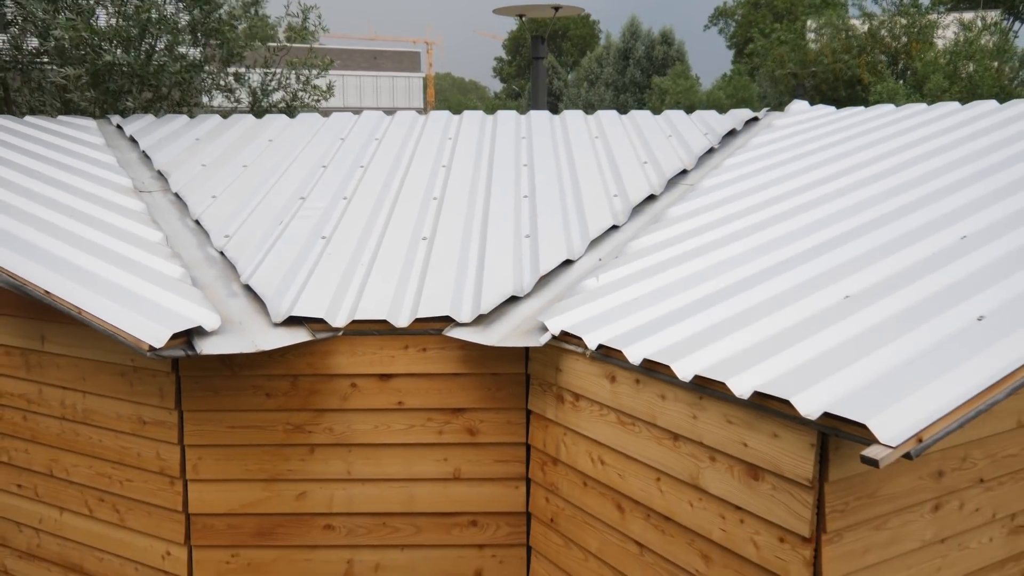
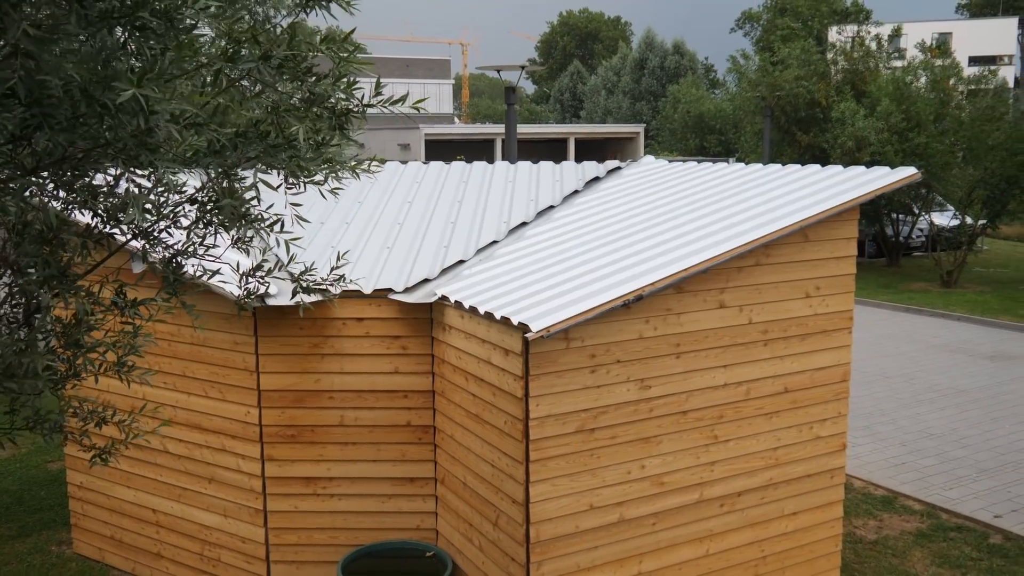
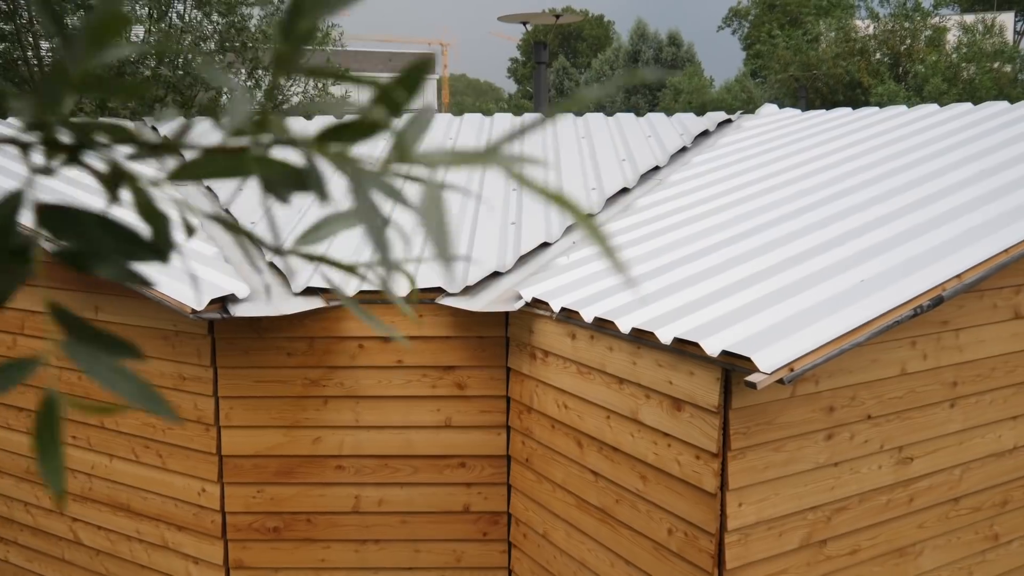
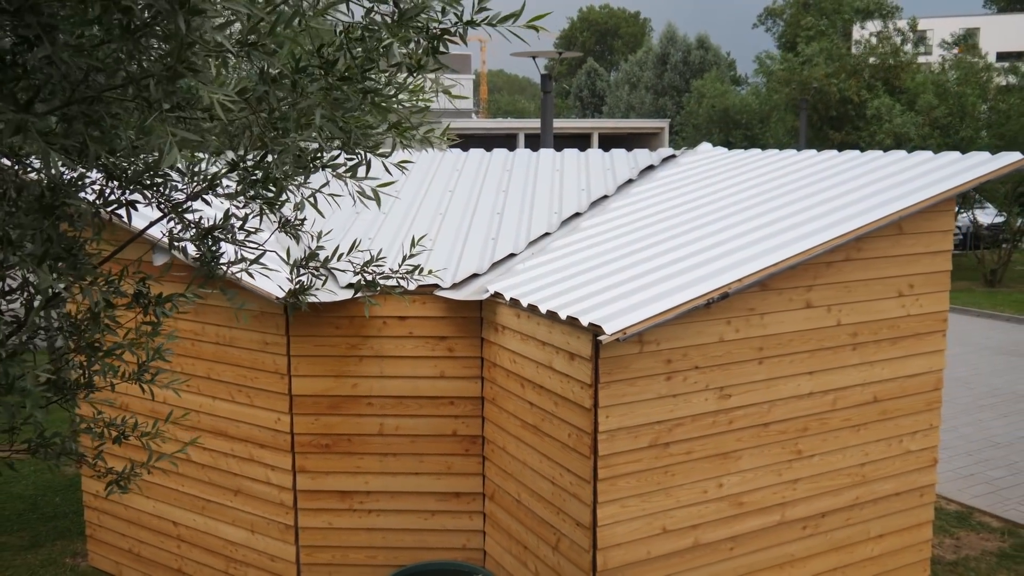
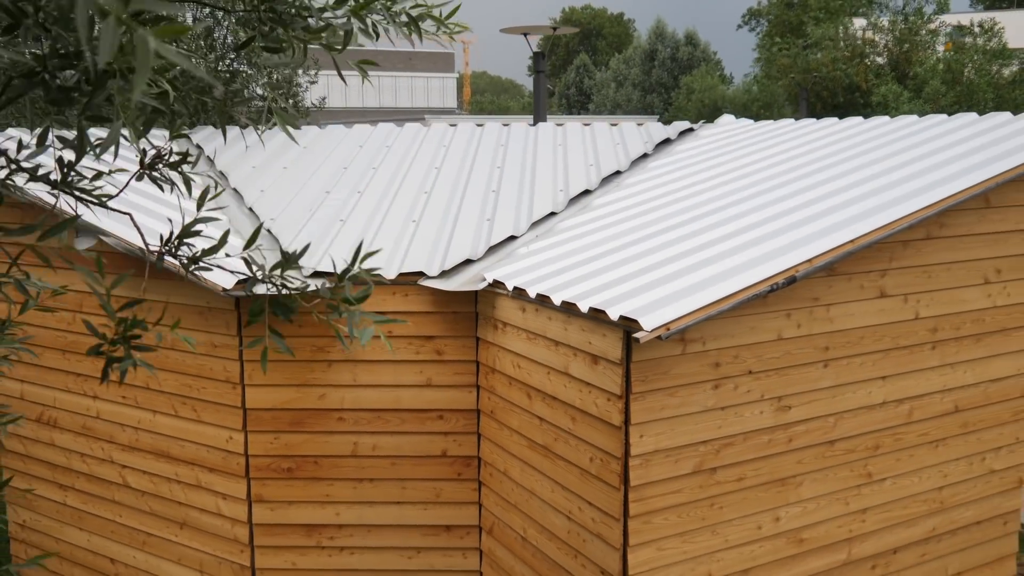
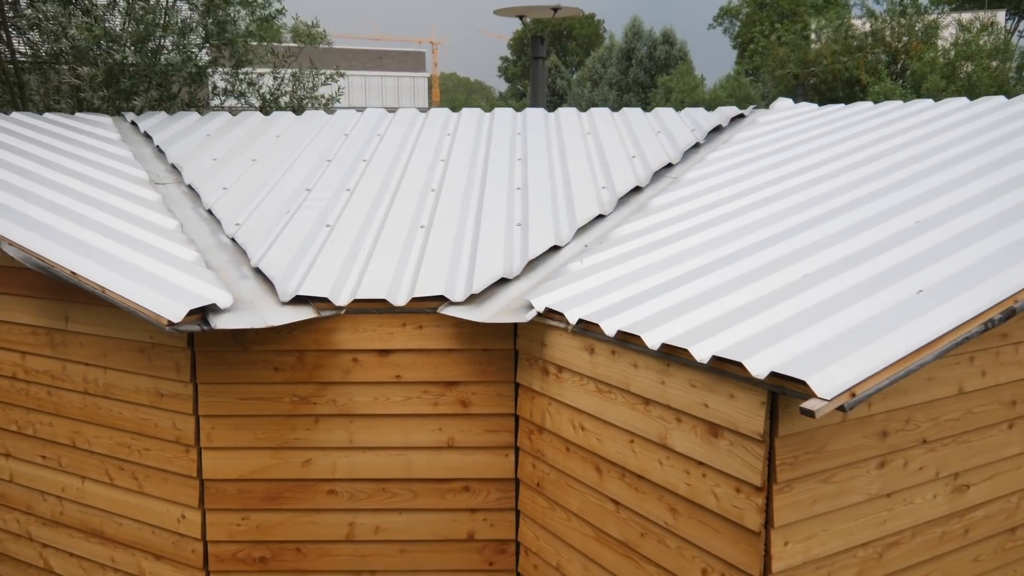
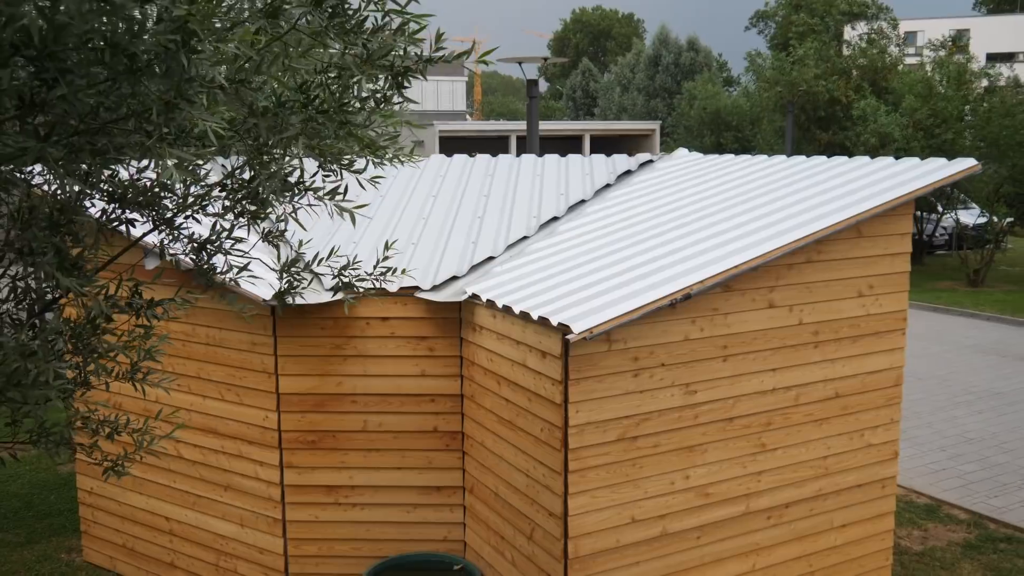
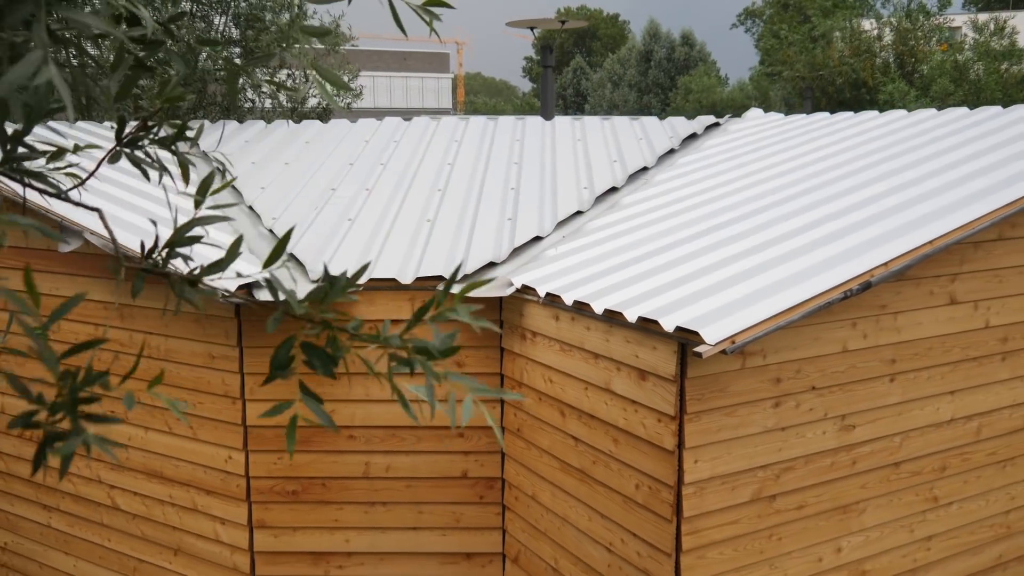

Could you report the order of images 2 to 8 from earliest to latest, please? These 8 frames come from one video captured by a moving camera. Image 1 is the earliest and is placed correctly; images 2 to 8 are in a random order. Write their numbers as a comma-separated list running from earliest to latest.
6, 3, 8, 5, 4, 7, 2
